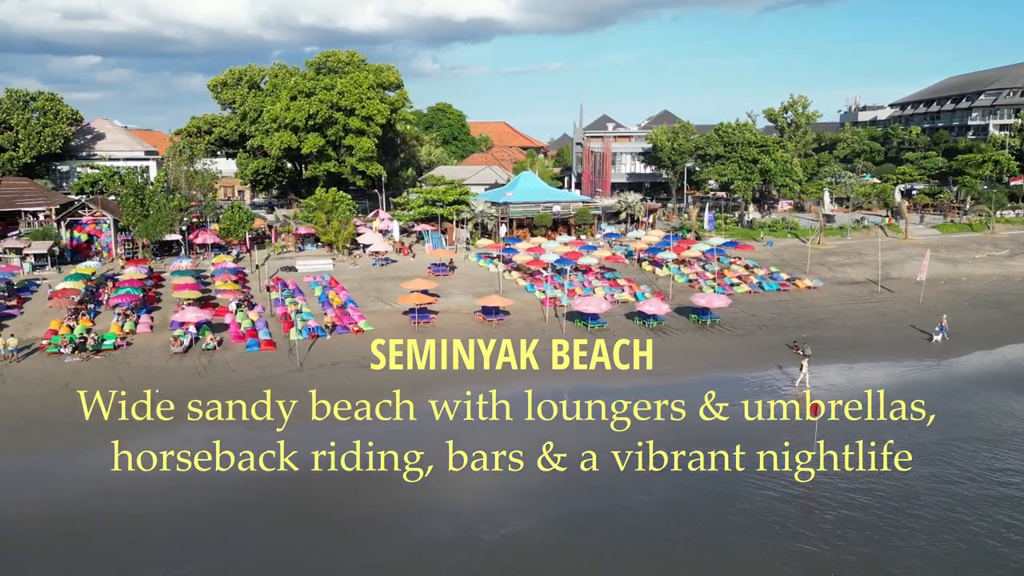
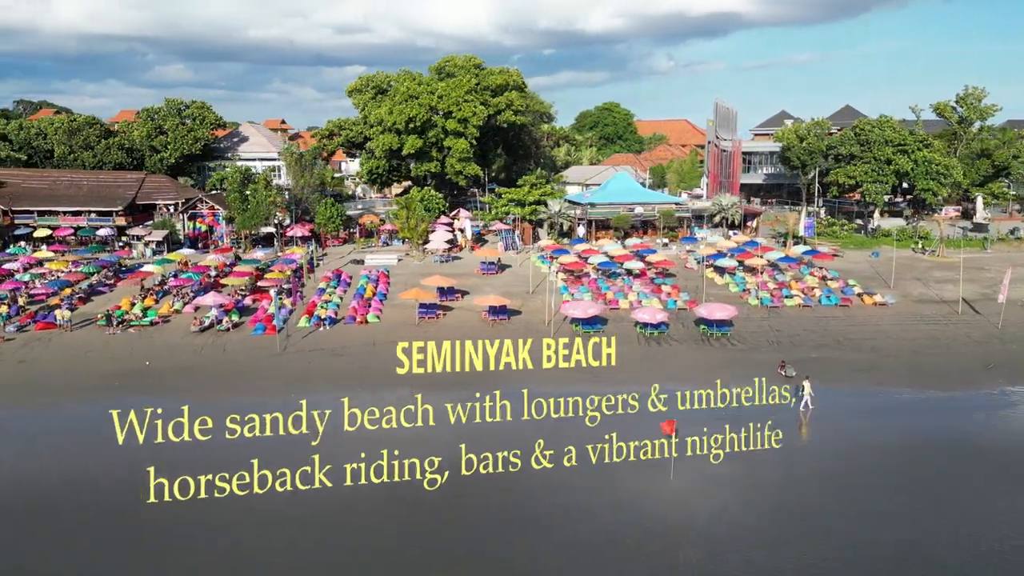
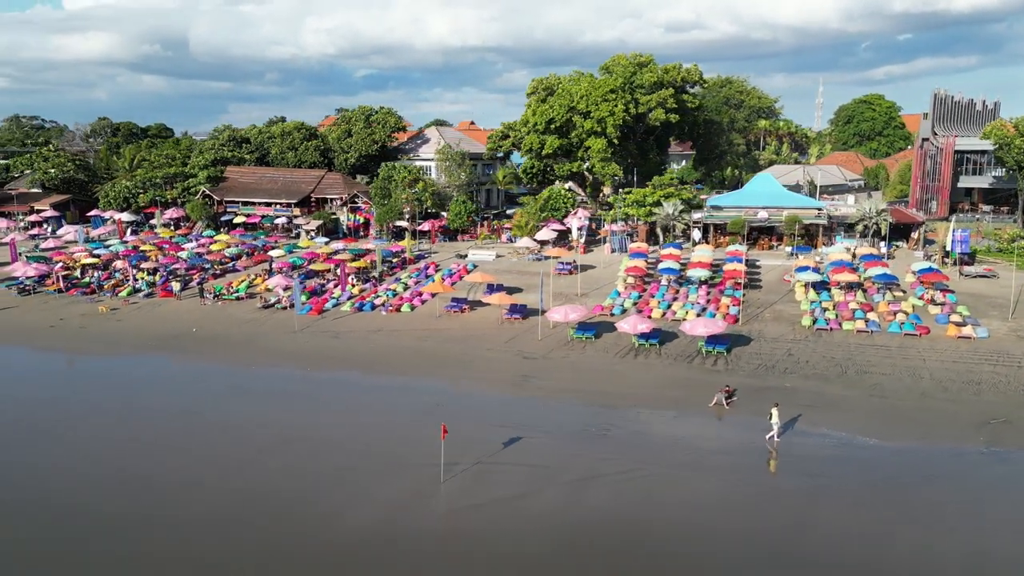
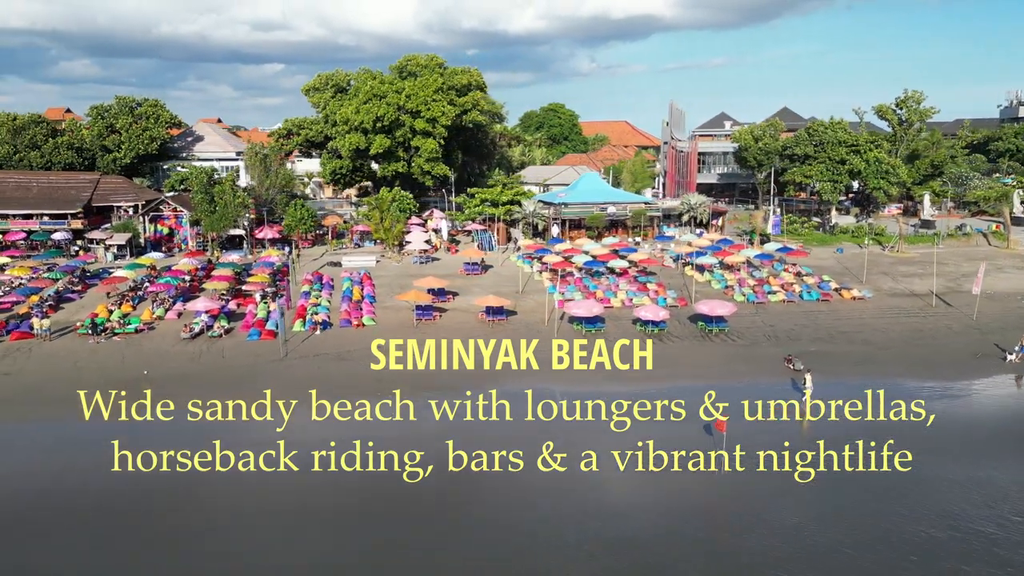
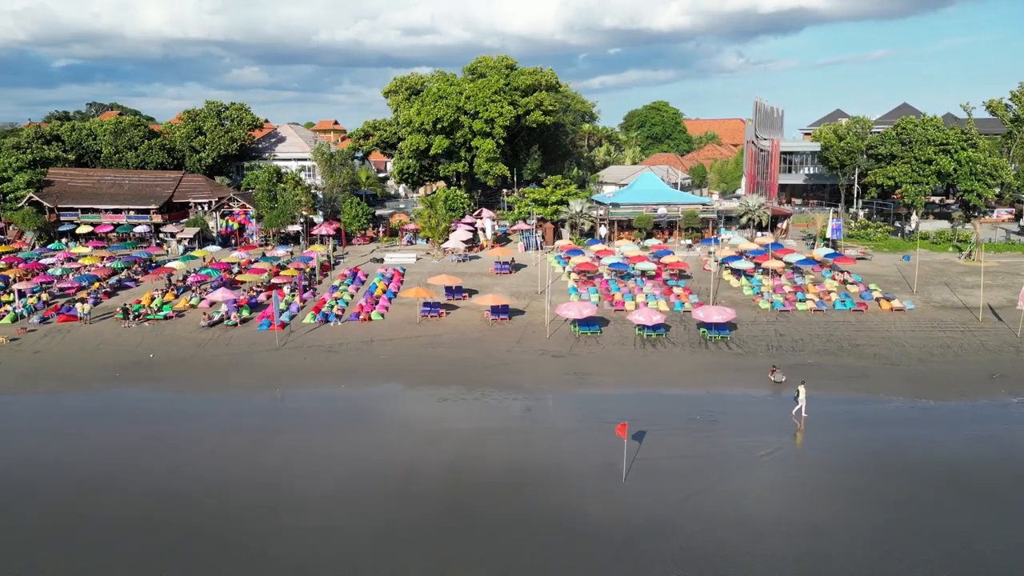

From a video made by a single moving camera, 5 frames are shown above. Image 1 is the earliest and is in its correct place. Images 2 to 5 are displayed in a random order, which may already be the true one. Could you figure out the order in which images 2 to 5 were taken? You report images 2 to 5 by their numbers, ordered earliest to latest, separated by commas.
4, 2, 5, 3
